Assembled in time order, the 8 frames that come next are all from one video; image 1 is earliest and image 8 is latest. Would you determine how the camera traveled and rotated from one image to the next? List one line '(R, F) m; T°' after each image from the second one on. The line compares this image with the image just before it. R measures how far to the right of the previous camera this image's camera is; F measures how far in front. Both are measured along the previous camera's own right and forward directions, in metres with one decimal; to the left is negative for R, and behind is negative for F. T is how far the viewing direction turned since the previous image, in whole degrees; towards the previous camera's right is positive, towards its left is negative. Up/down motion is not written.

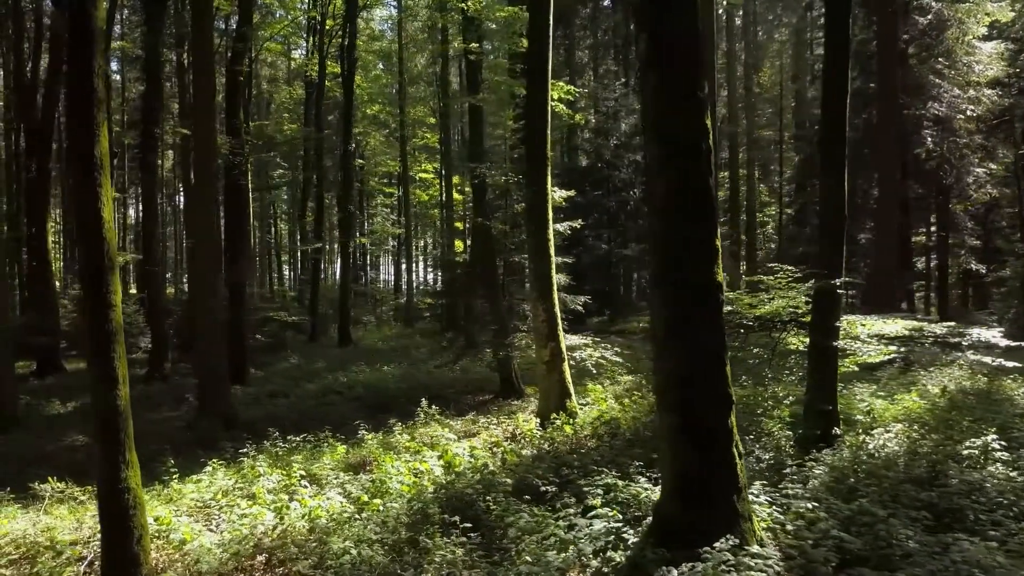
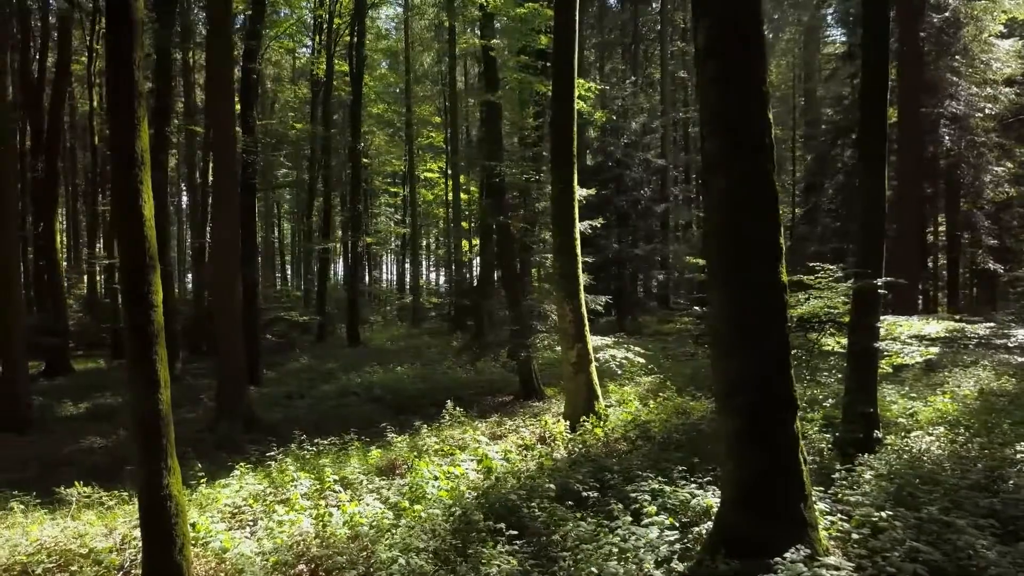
(-0.4, +0.2) m; 0°
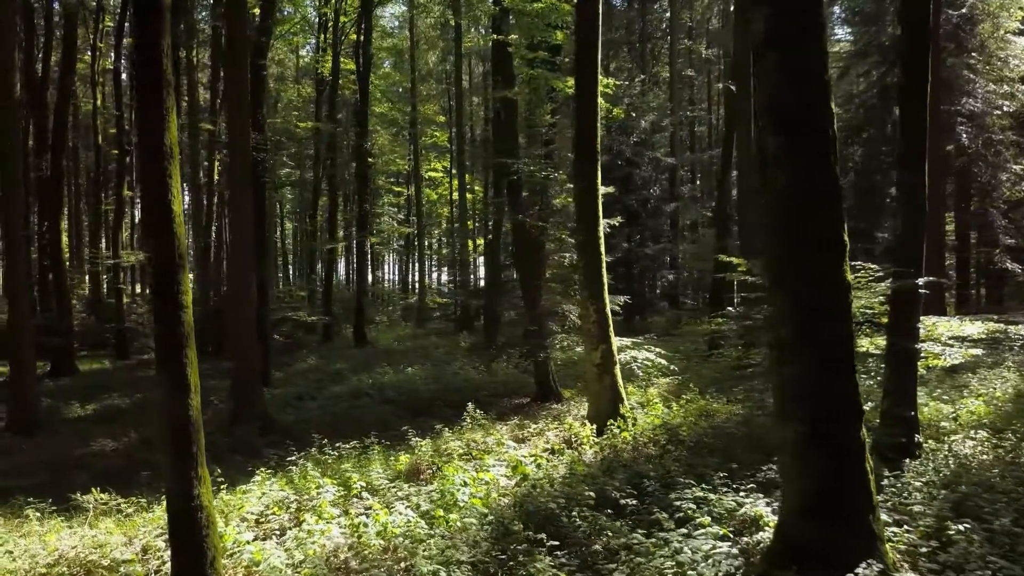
(-0.4, +0.3) m; 0°
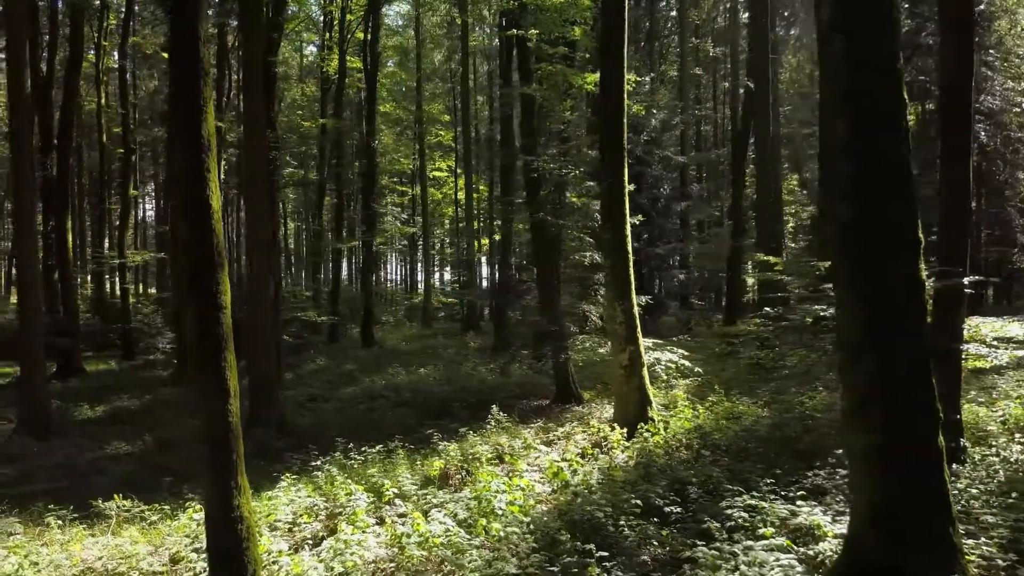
(-0.4, +0.2) m; 0°
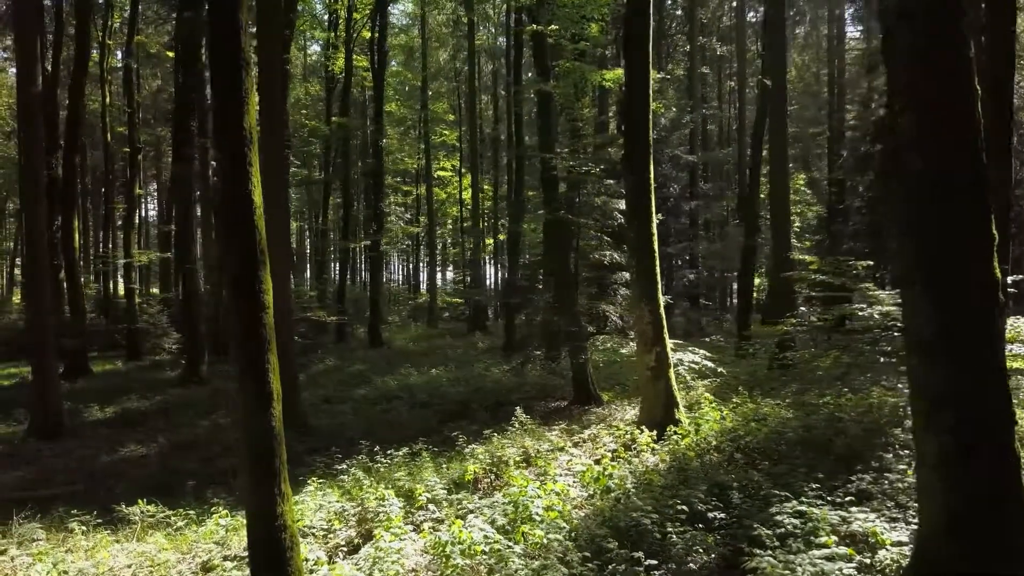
(-0.4, +0.2) m; 0°
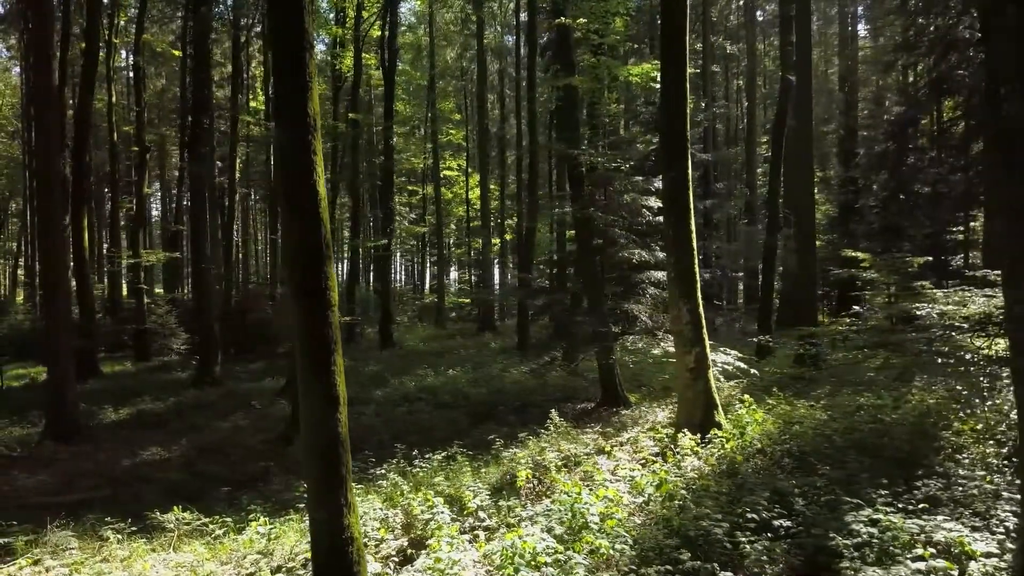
(-0.5, +0.3) m; 0°
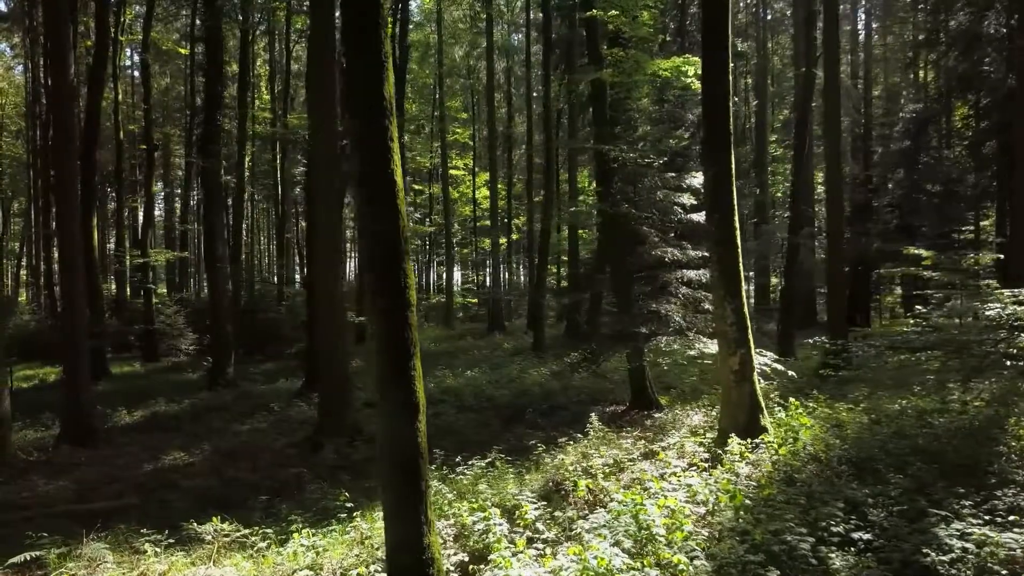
(-0.5, +0.3) m; 0°
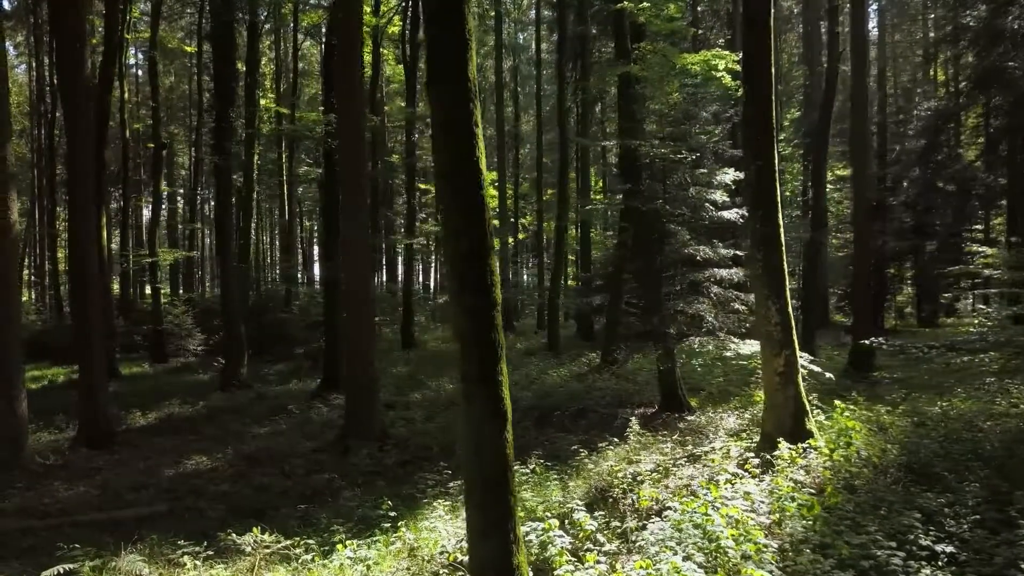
(-0.5, +0.3) m; 0°
